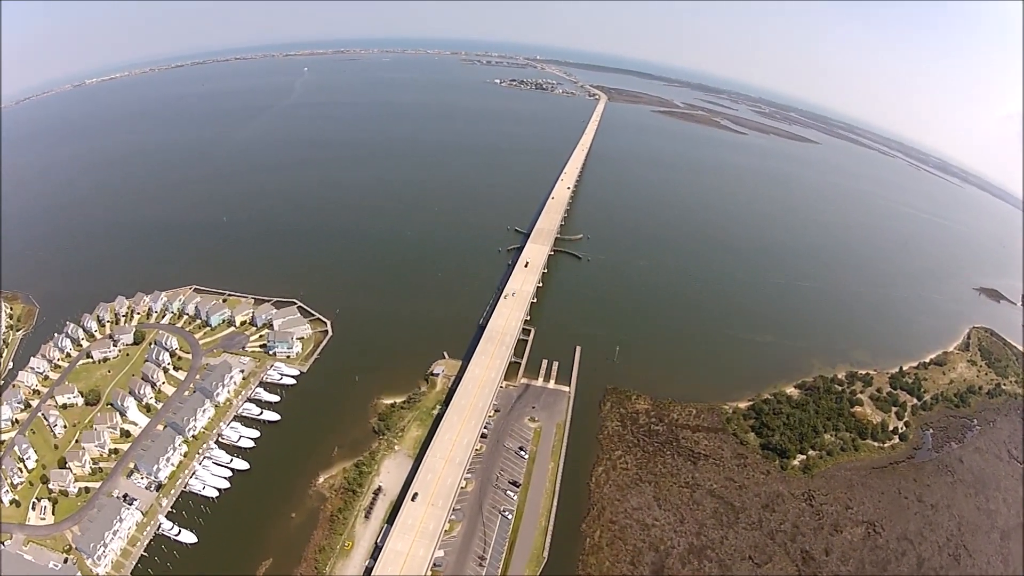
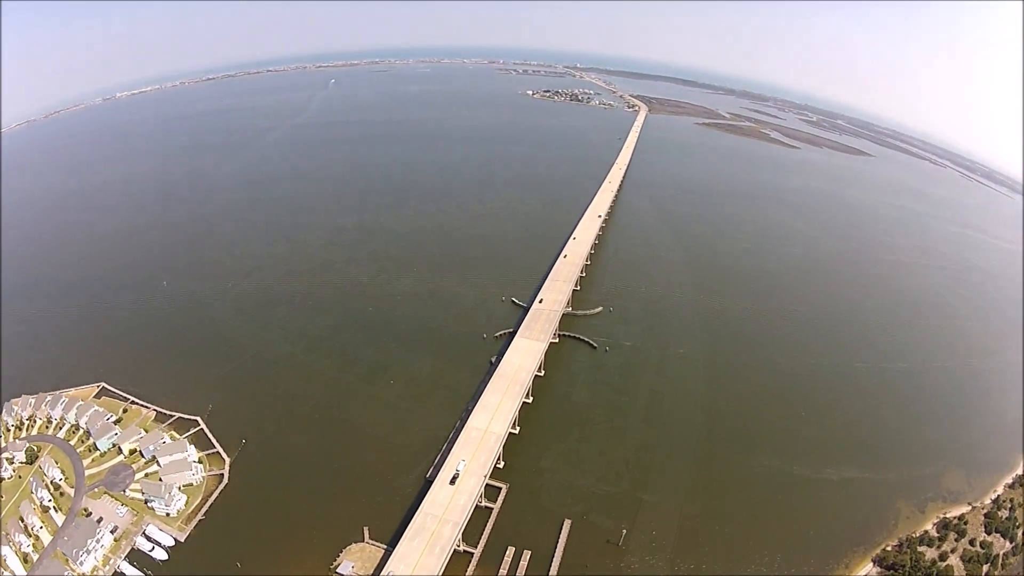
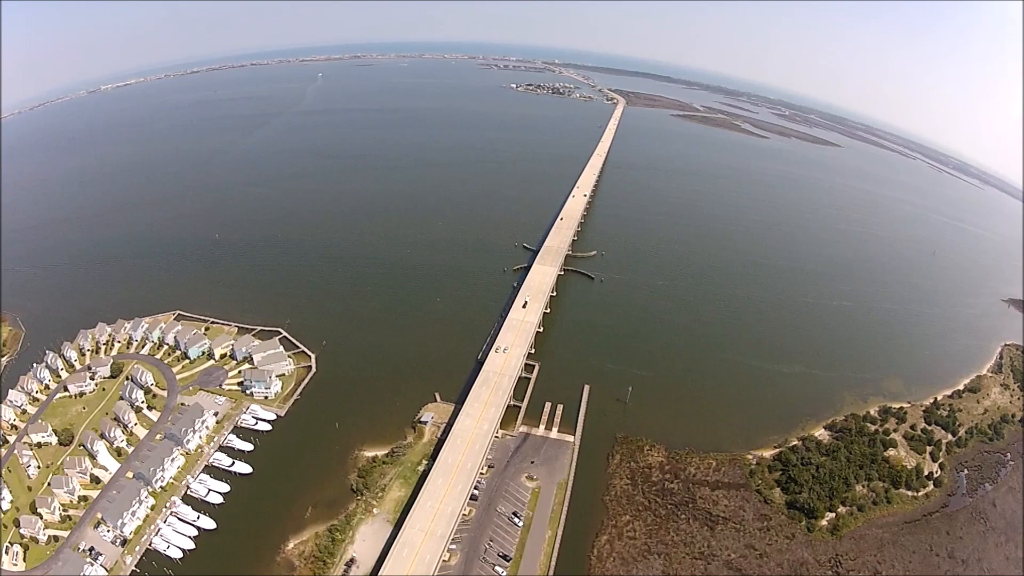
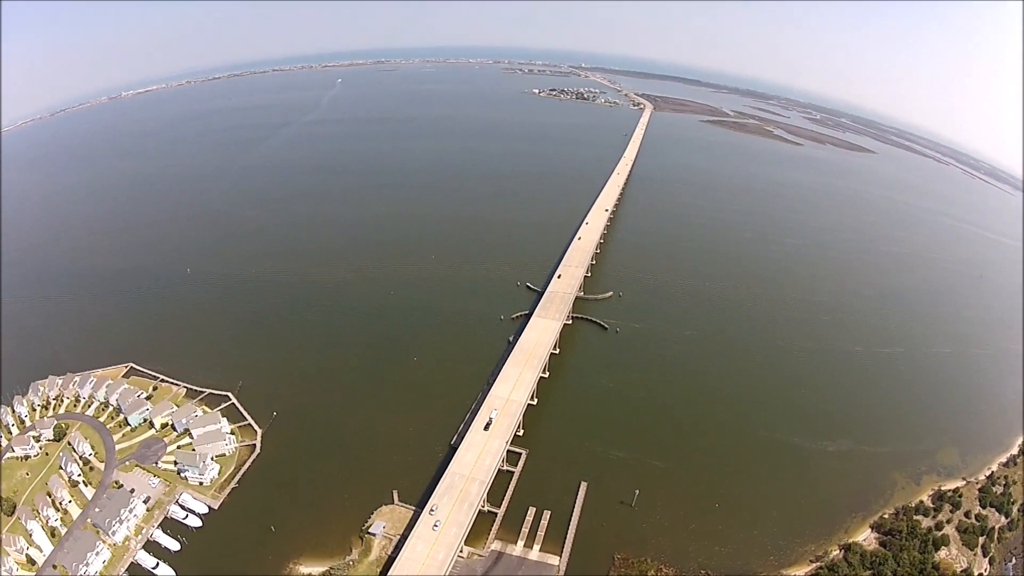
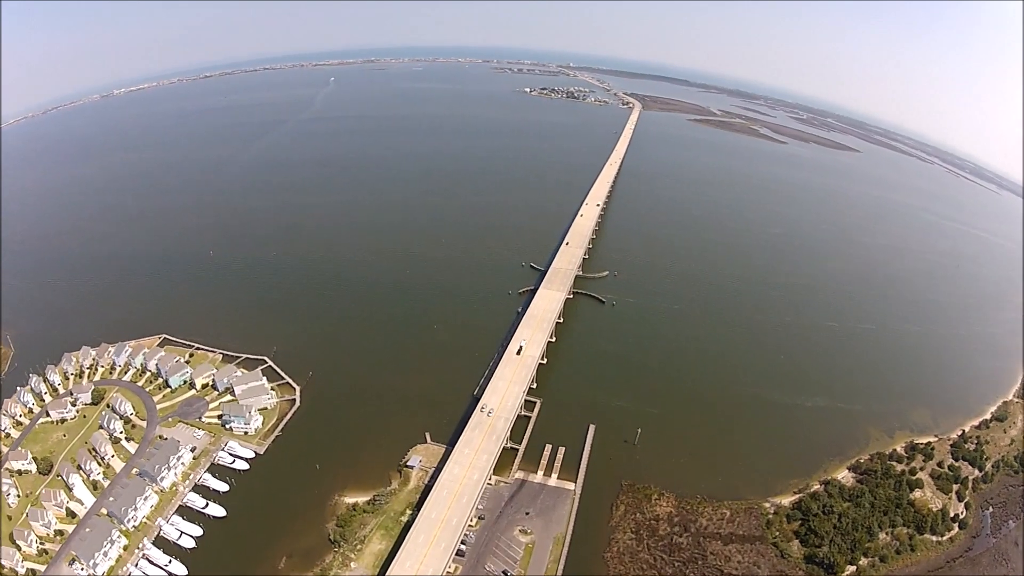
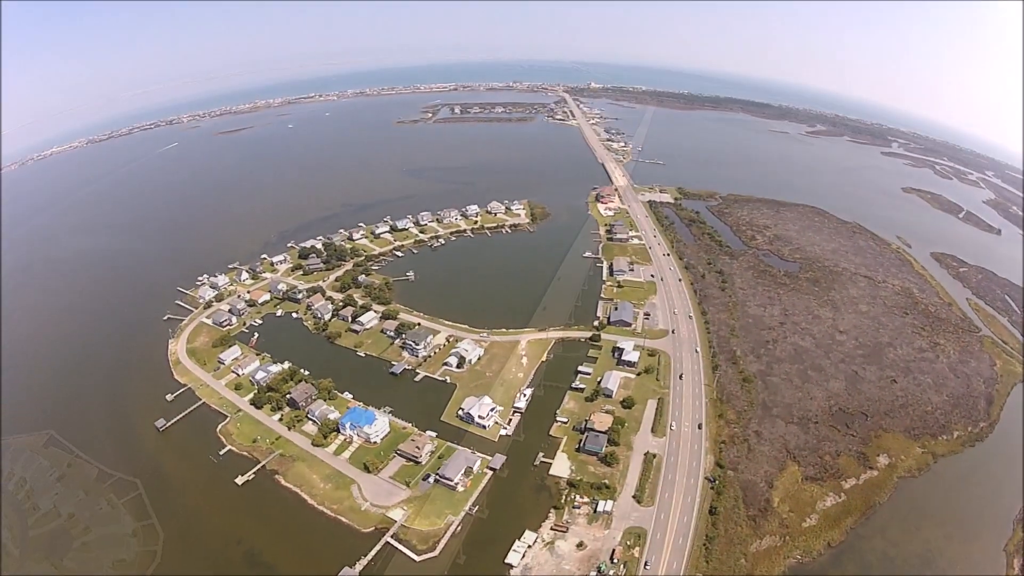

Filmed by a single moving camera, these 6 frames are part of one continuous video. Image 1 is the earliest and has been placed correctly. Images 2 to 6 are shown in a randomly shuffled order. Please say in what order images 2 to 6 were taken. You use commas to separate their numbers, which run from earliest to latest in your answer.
3, 5, 4, 2, 6
